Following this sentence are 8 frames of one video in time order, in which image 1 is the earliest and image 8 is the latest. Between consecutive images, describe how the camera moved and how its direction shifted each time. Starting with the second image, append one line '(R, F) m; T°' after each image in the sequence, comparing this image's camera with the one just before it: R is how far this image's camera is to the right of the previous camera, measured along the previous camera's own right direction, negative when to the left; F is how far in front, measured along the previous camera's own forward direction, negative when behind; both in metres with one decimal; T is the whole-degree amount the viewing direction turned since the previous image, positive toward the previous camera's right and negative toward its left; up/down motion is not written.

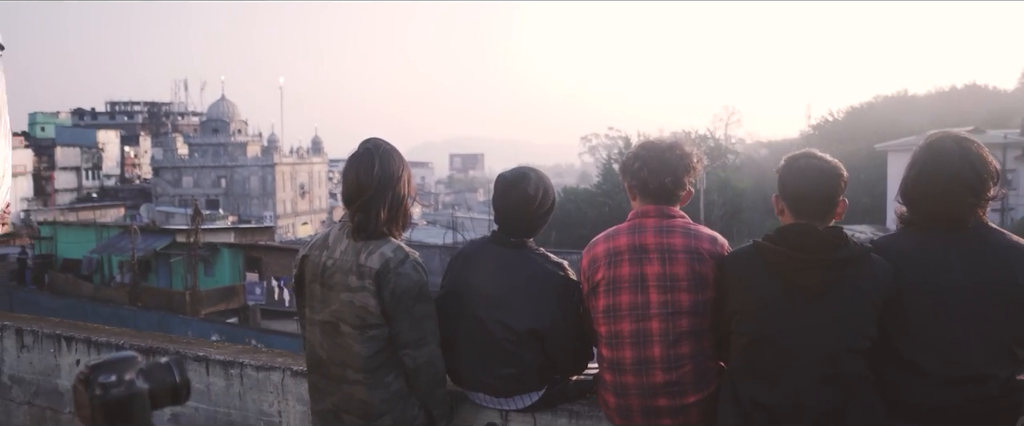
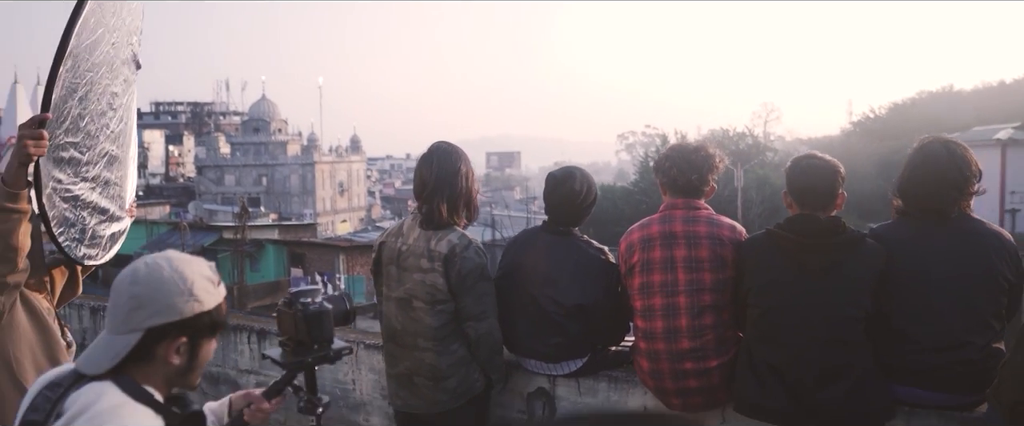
(0.0, -0.4) m; -3°
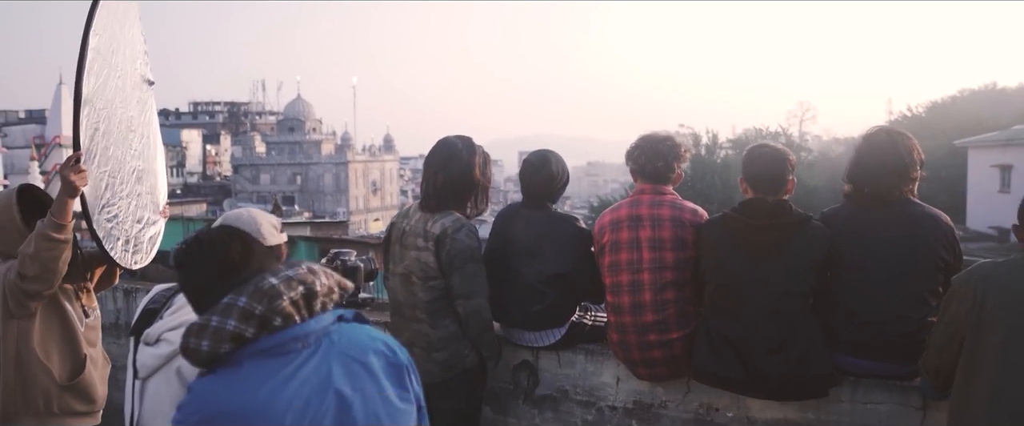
(+0.2, -0.3) m; -2°
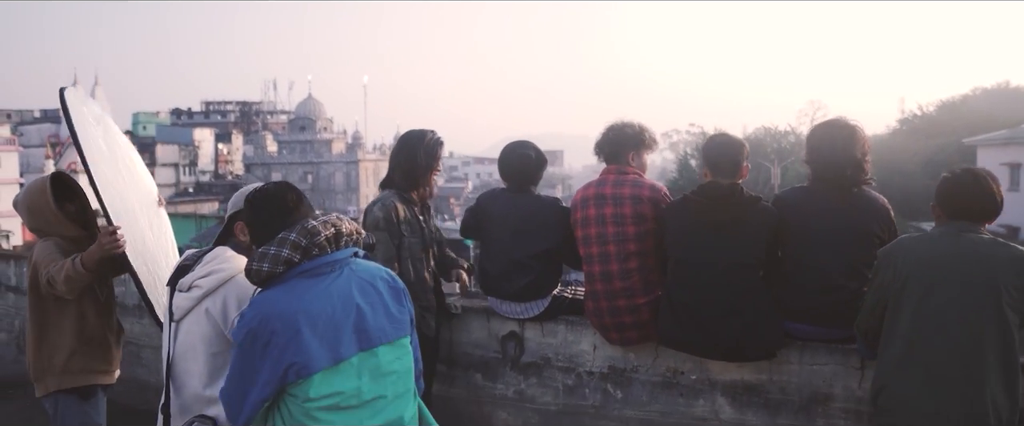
(+0.1, -0.4) m; -1°
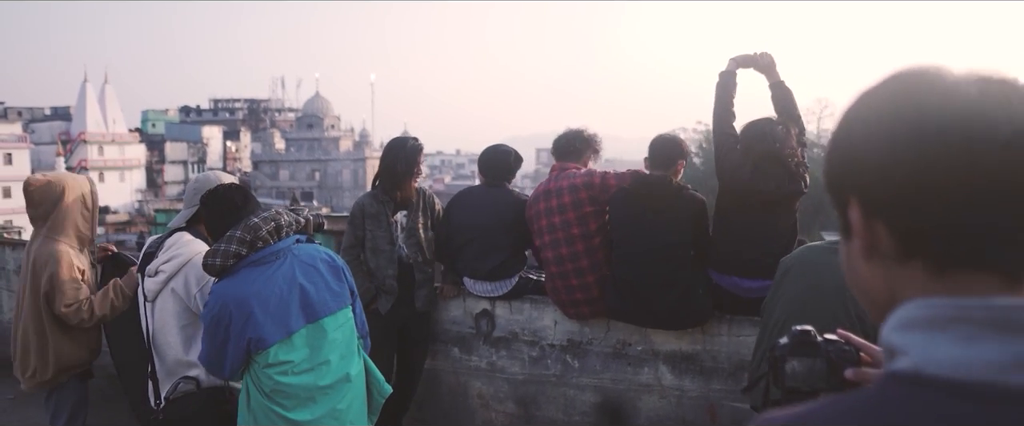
(+0.2, -0.5) m; -1°
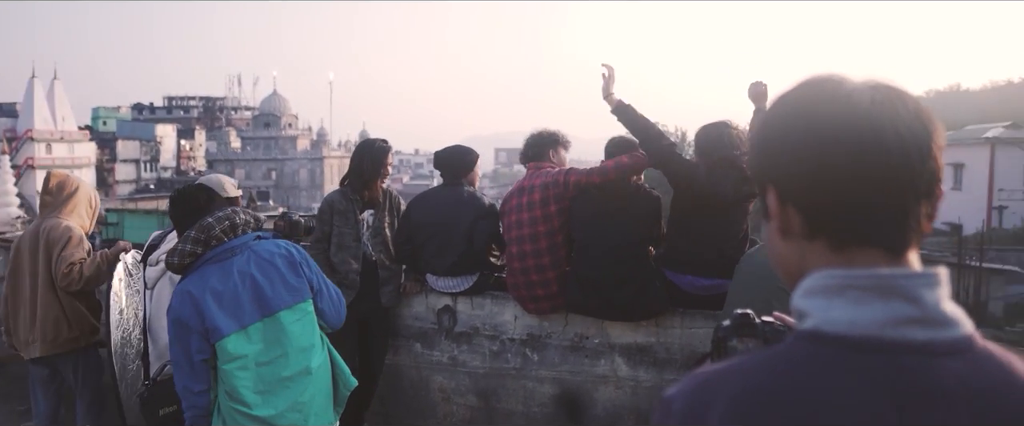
(0.0, -0.1) m; +3°
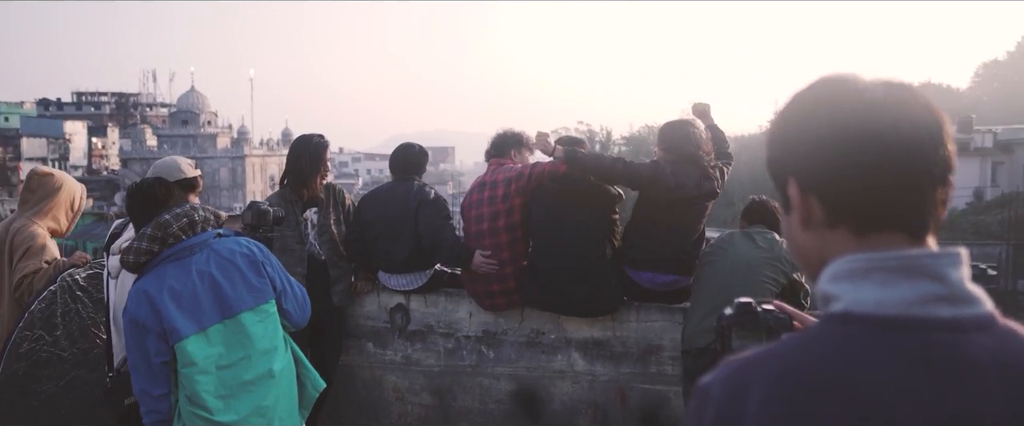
(-0.2, 0.0) m; +5°
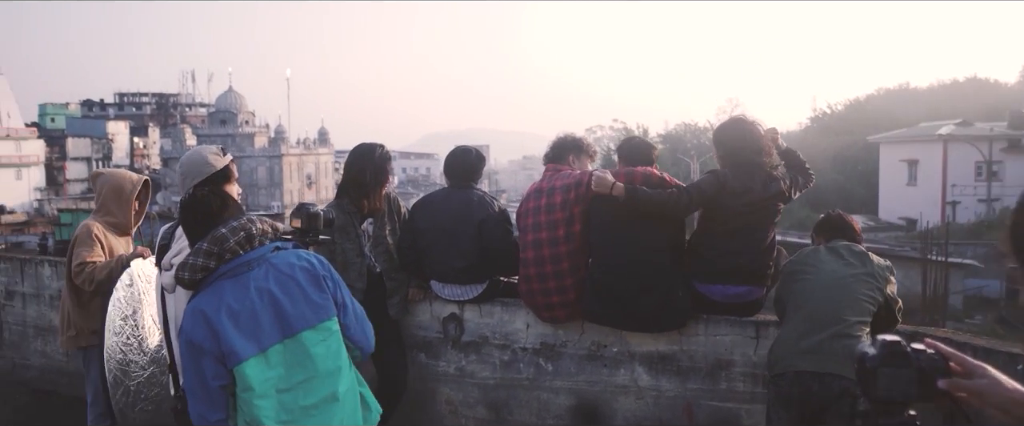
(-0.1, +0.2) m; -2°
